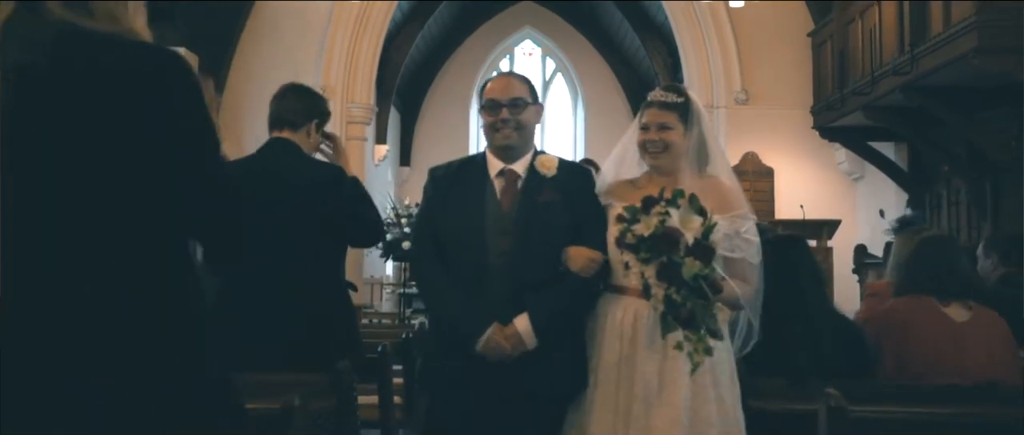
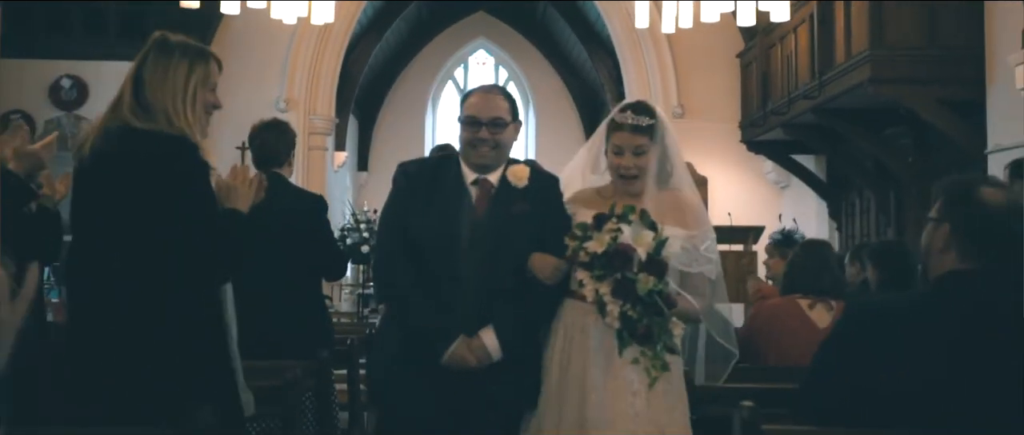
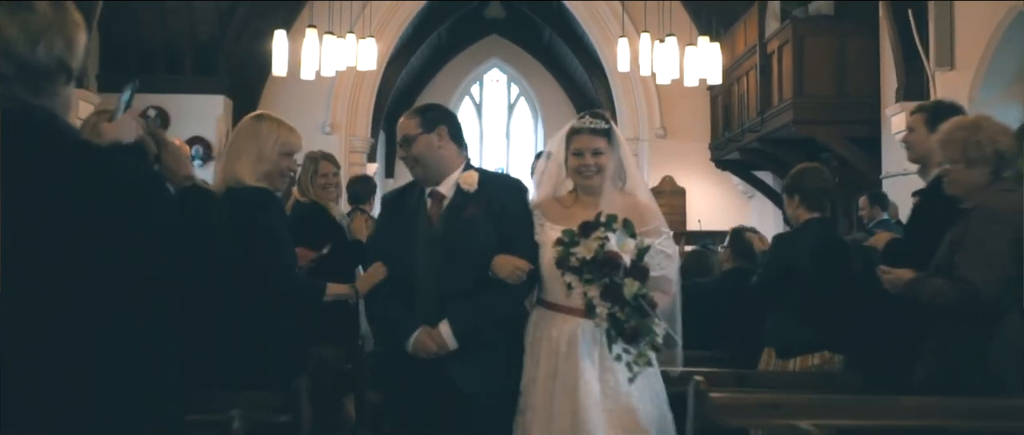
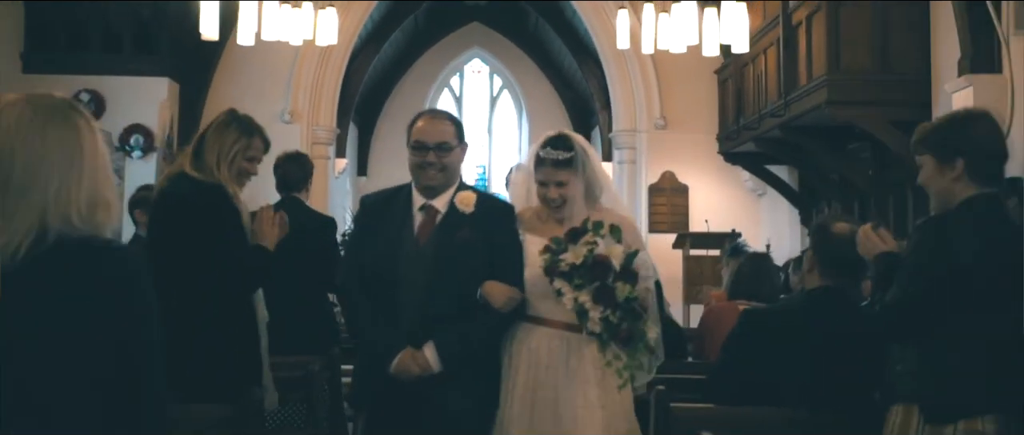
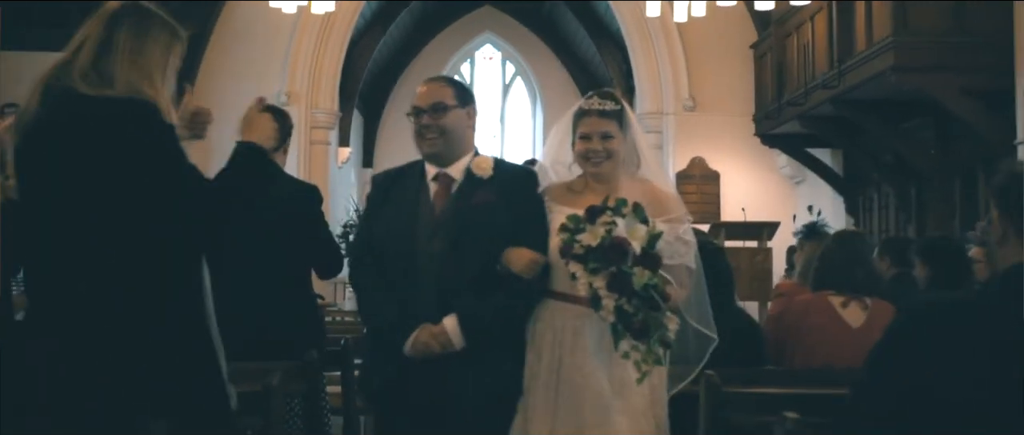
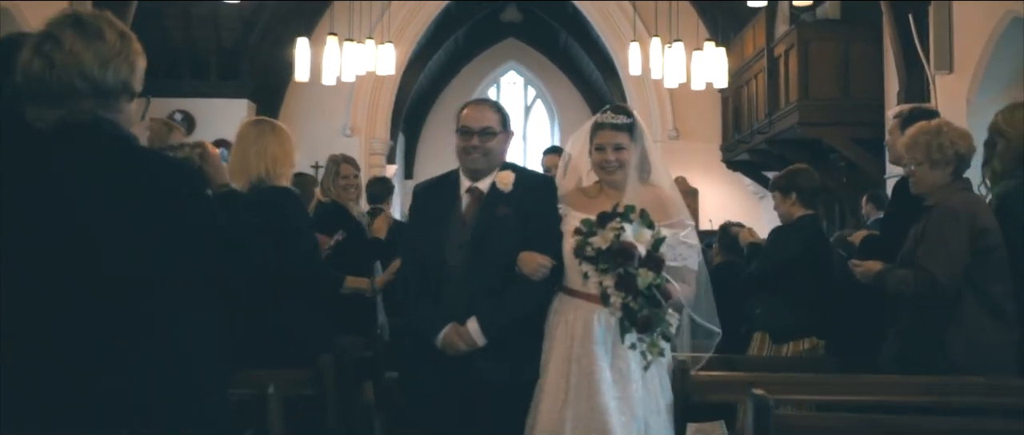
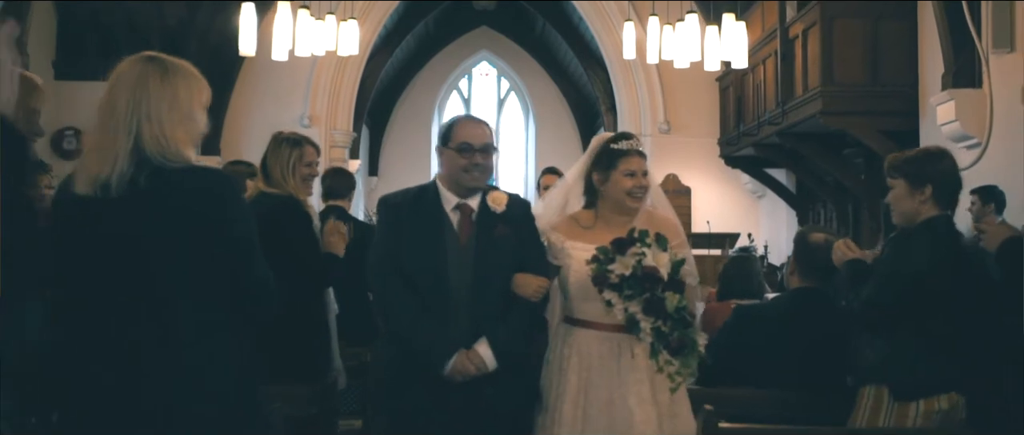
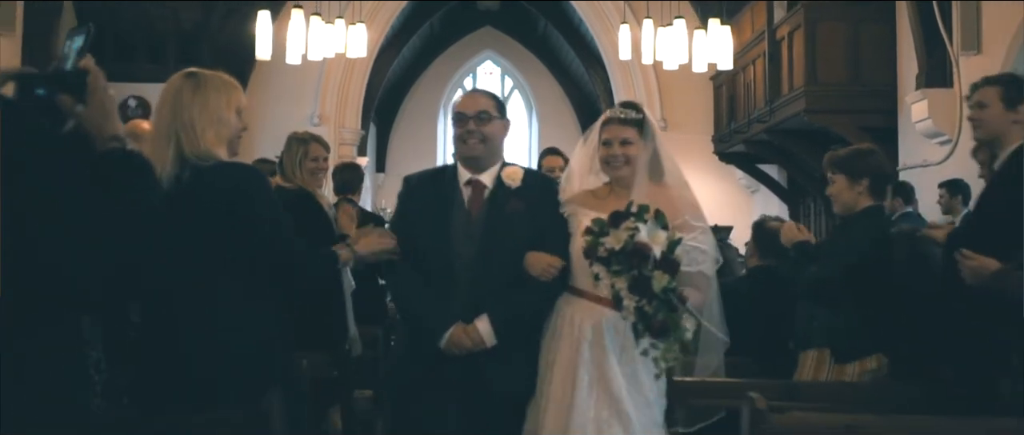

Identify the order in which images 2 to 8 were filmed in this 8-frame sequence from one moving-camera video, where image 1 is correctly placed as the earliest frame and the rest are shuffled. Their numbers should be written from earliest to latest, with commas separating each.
5, 2, 4, 7, 8, 3, 6
